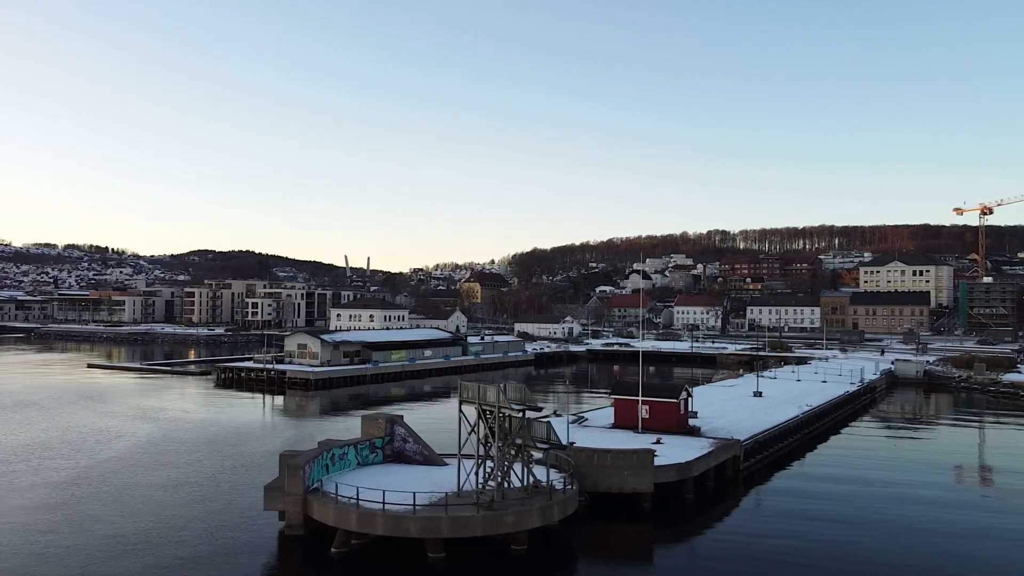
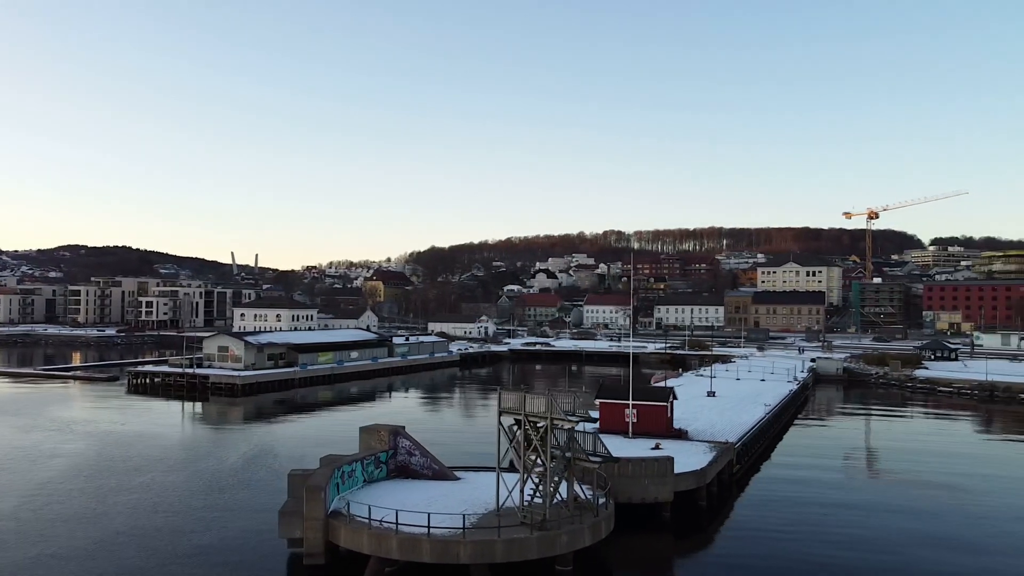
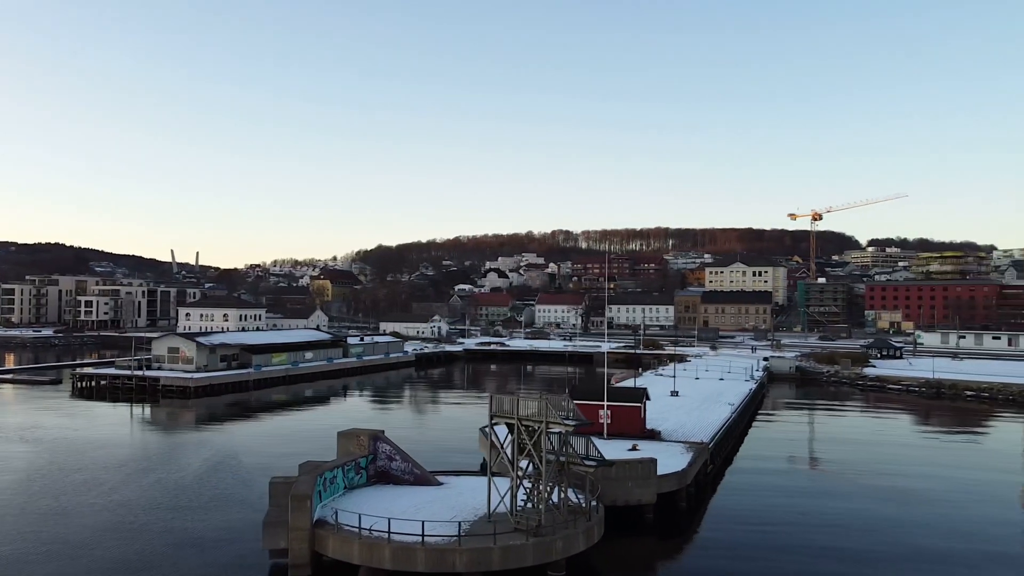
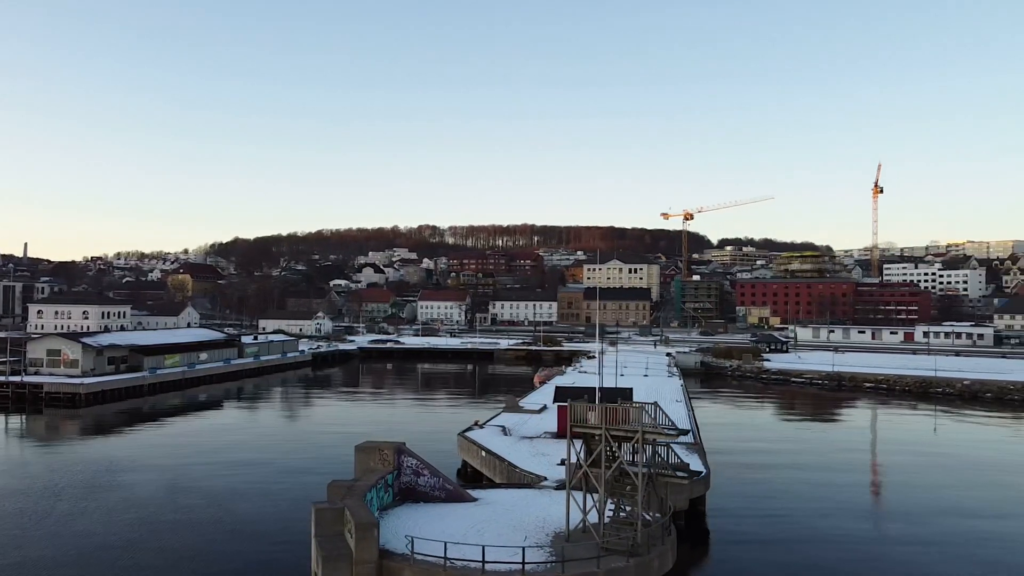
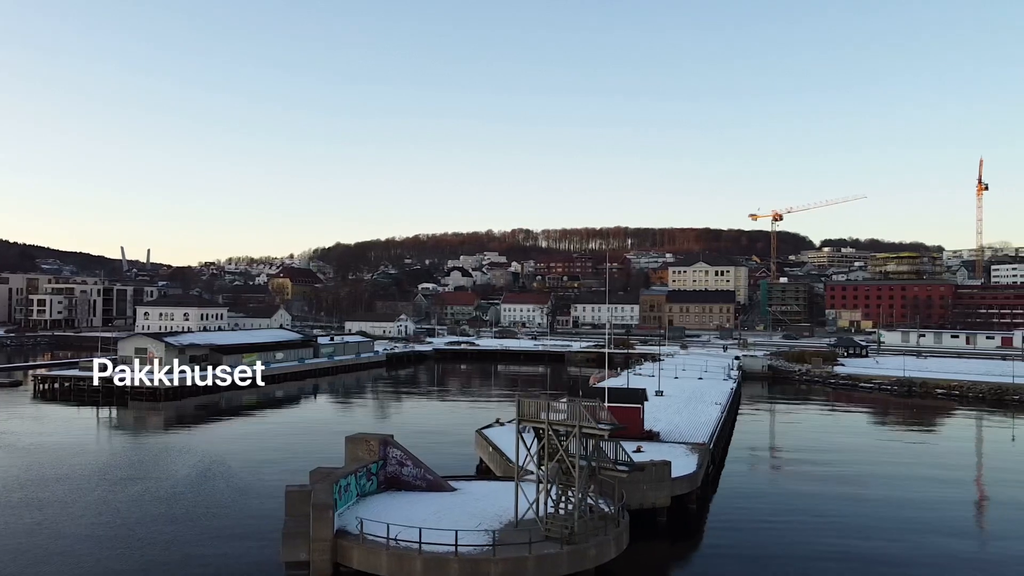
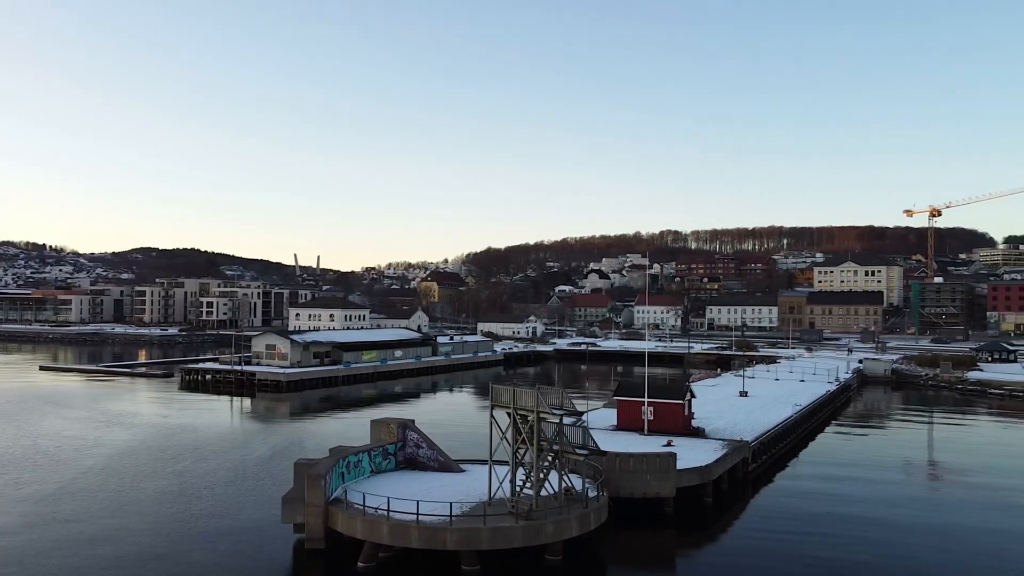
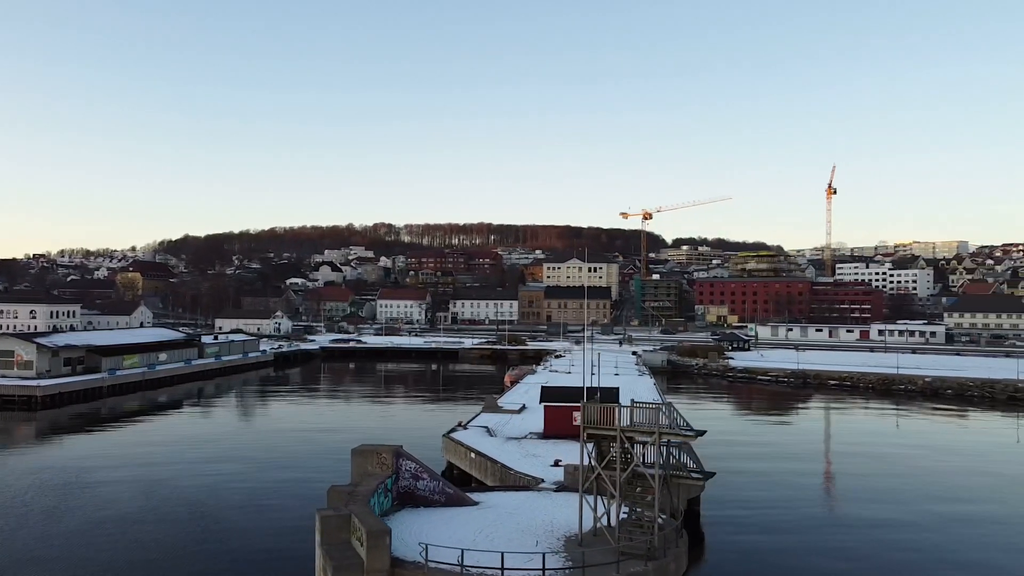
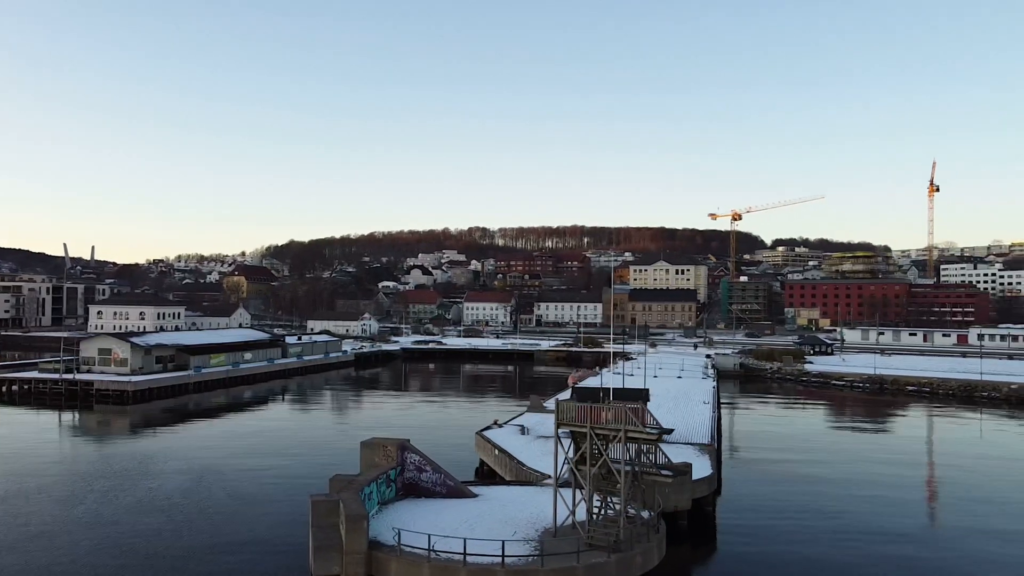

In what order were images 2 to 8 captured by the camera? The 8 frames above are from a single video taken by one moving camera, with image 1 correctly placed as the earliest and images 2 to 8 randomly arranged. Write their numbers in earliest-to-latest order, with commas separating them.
6, 2, 3, 5, 8, 4, 7
